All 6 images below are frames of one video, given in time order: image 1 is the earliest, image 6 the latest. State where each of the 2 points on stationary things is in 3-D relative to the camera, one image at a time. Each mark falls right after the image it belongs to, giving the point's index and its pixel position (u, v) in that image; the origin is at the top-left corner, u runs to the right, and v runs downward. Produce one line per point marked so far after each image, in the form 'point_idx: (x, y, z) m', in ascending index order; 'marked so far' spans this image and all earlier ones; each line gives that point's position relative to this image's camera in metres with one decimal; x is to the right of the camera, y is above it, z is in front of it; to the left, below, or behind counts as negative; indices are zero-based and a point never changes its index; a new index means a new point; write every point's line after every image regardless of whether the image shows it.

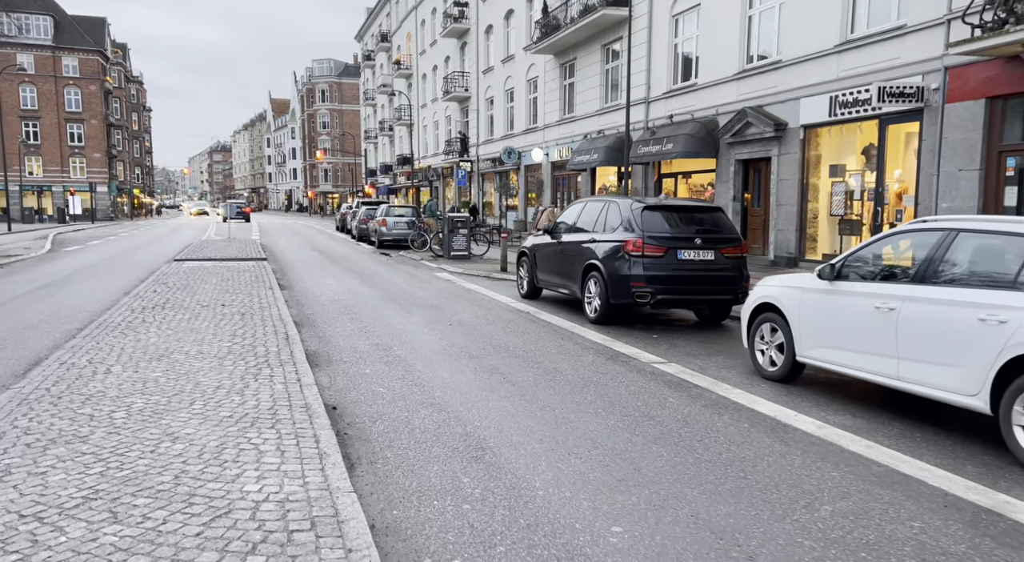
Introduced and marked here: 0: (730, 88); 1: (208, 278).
0: (+5.1, +4.5, +17.4) m
1: (-5.3, 0.0, +13.2) m
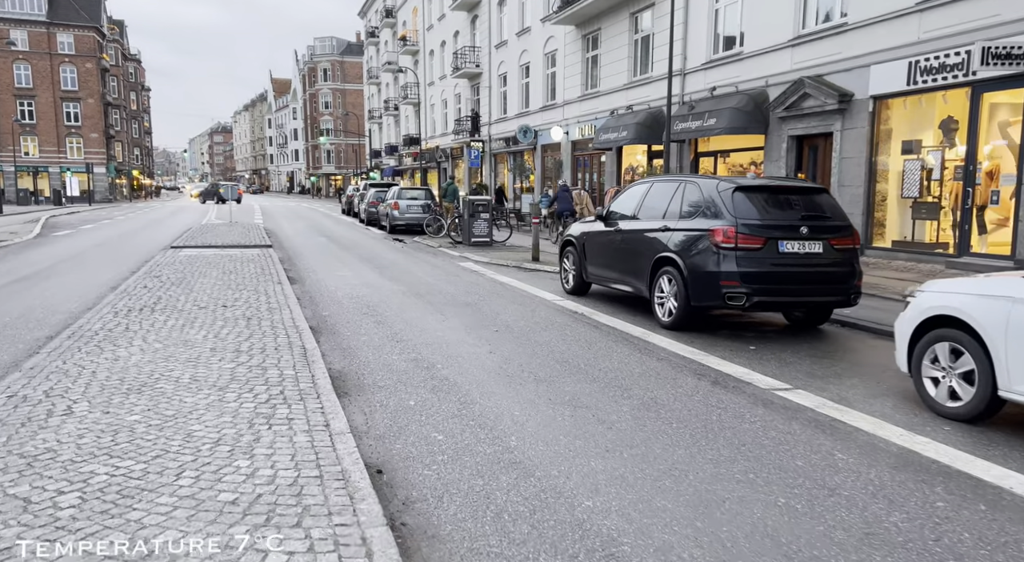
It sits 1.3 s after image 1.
0: (+5.7, +4.7, +15.7) m
1: (-4.7, +0.2, +11.7) m
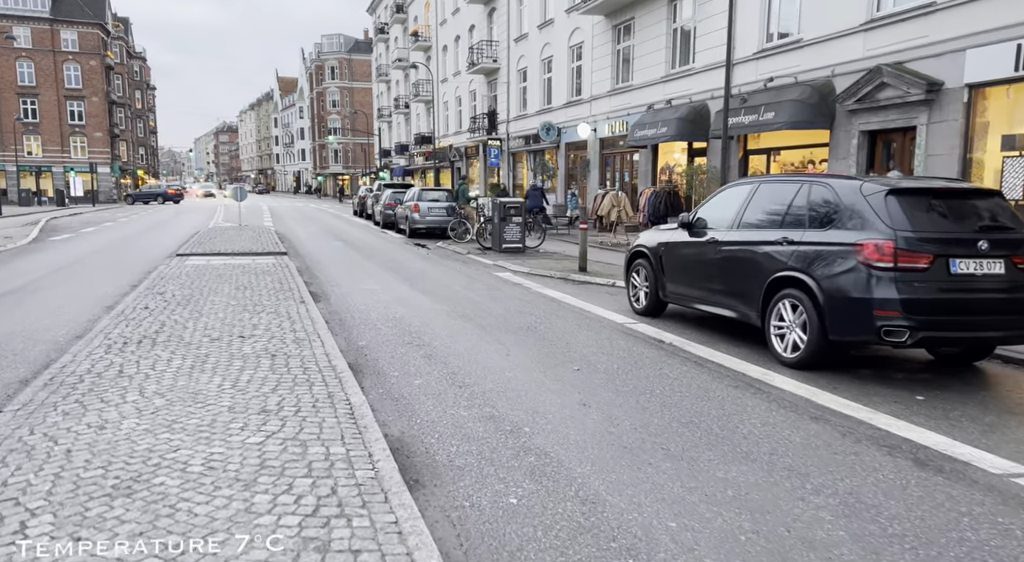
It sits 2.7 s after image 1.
0: (+6.5, +4.5, +14.2) m
1: (-4.0, -0.1, +10.3) m
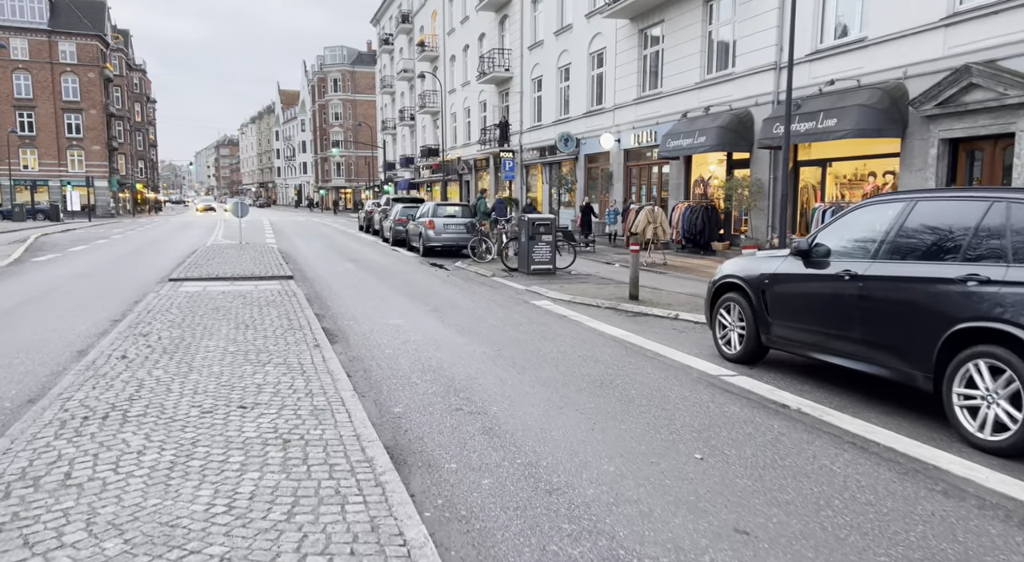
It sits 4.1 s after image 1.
0: (+7.1, +4.1, +12.6) m
1: (-3.4, -0.5, +8.6) m
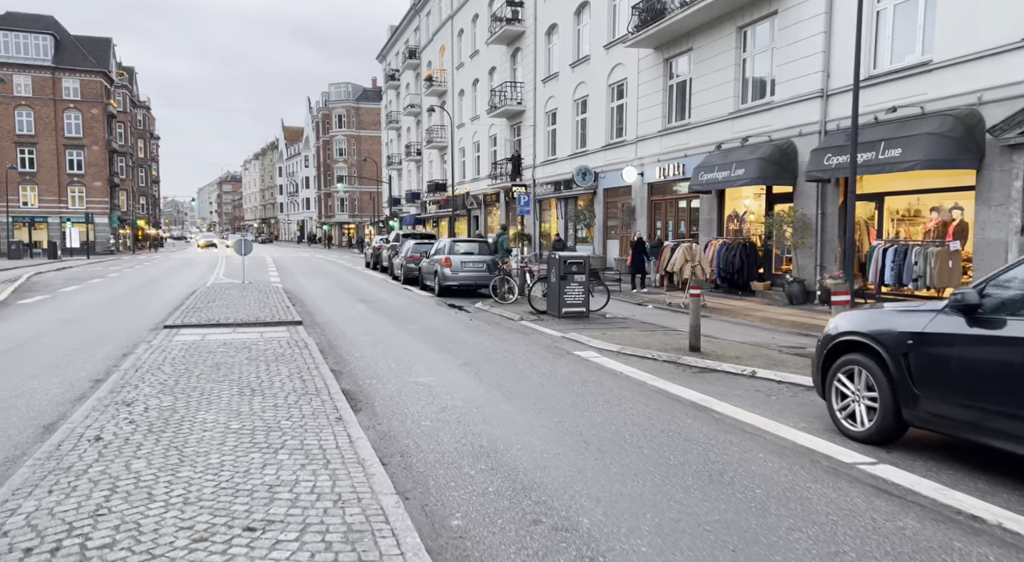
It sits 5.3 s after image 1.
0: (+7.6, +3.4, +11.4) m
1: (-2.8, -1.0, +7.2) m
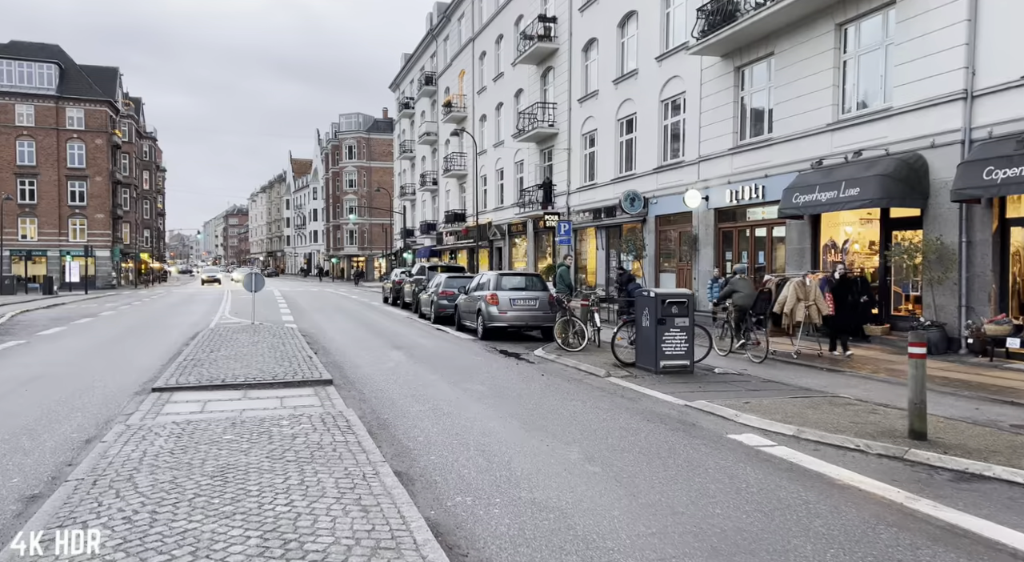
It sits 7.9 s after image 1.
0: (+8.8, +2.8, +8.5) m
1: (-1.6, -1.4, +4.2) m
